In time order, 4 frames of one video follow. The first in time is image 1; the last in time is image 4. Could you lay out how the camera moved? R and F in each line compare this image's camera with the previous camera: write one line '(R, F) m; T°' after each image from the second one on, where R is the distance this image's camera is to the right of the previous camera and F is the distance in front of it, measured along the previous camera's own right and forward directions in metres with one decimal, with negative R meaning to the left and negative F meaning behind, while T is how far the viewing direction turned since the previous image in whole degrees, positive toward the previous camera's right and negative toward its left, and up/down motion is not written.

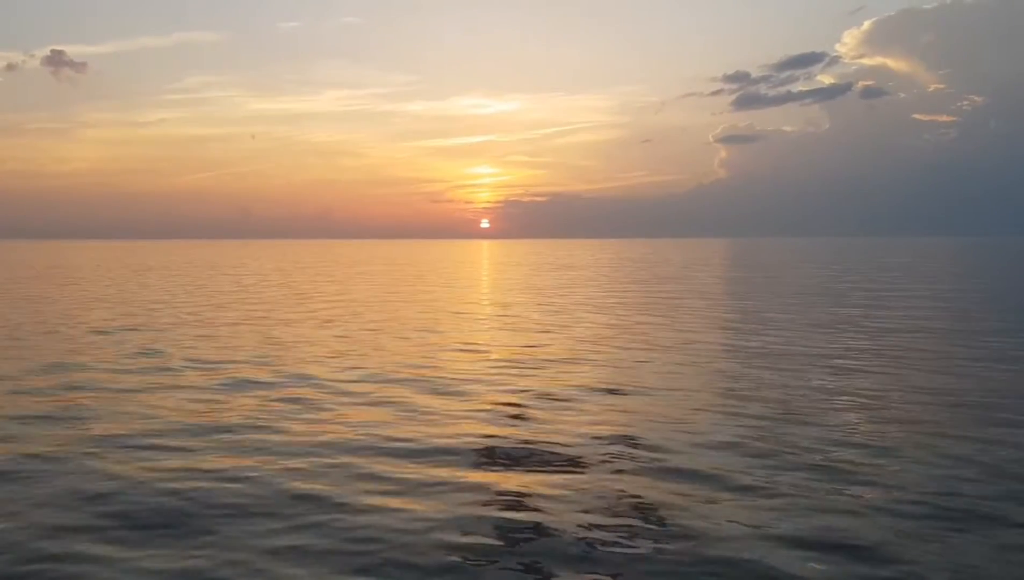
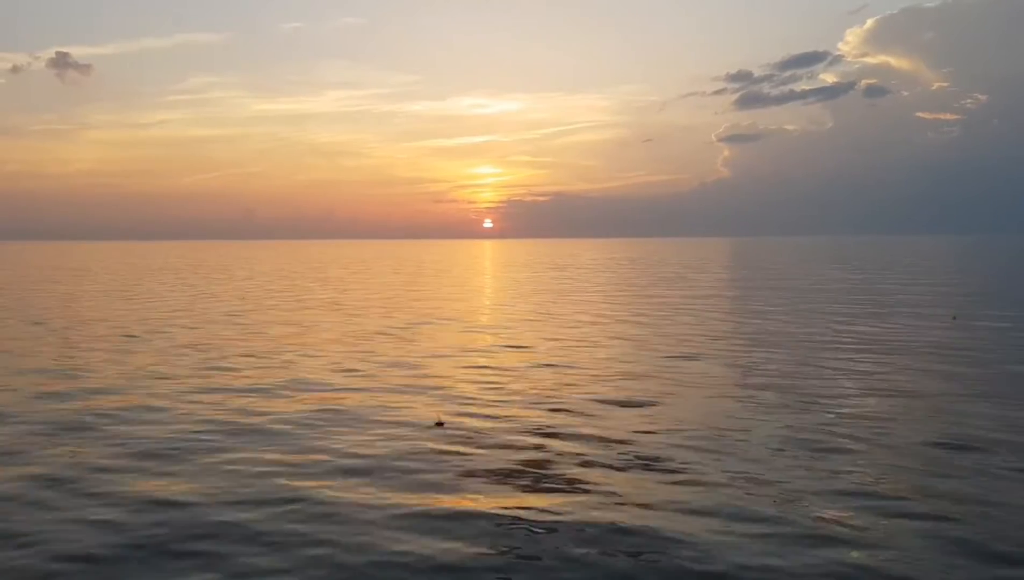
(-1.8, -1.9) m; 0°
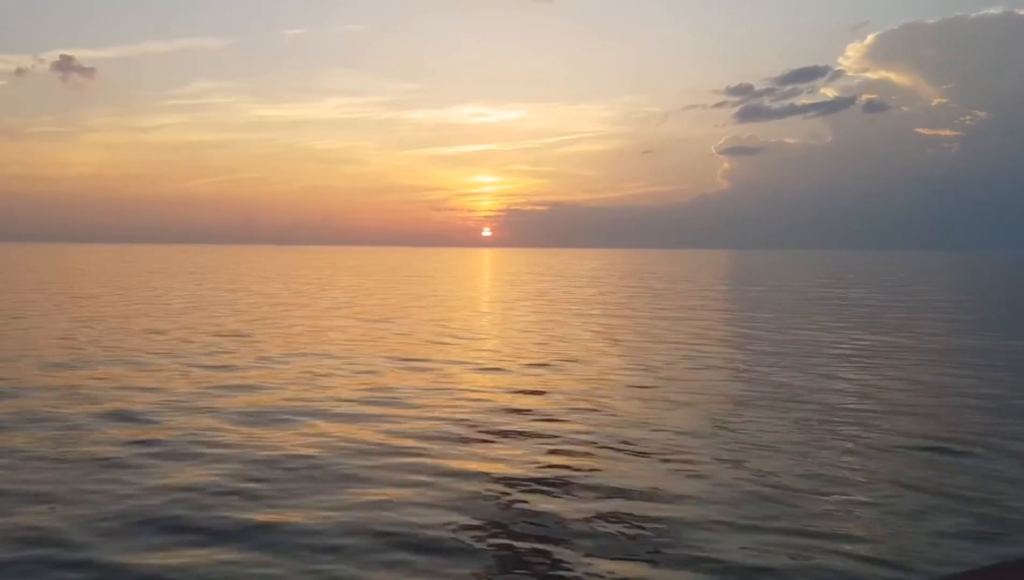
(+0.2, -0.7) m; 0°
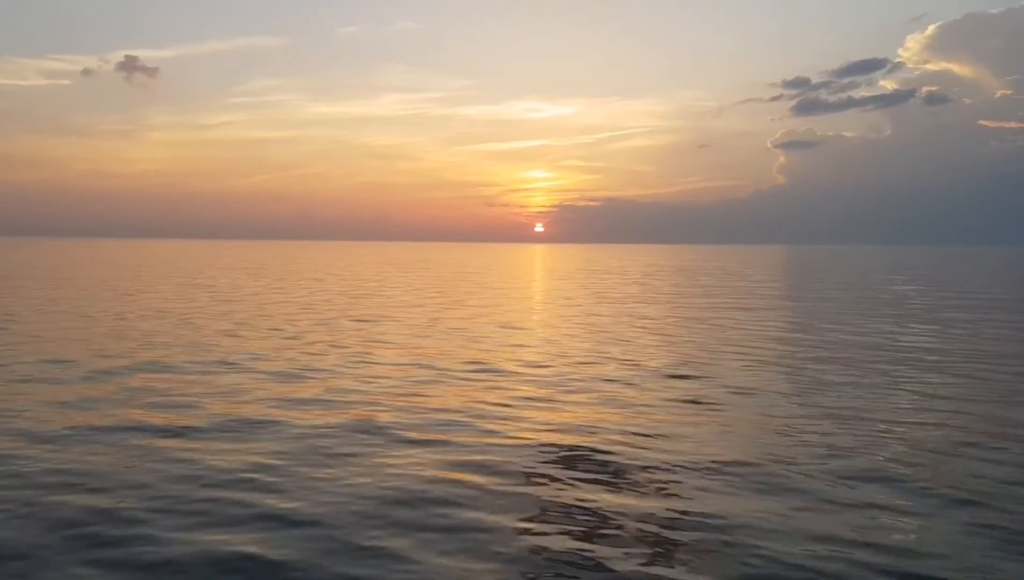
(0.0, -0.4) m; -4°
